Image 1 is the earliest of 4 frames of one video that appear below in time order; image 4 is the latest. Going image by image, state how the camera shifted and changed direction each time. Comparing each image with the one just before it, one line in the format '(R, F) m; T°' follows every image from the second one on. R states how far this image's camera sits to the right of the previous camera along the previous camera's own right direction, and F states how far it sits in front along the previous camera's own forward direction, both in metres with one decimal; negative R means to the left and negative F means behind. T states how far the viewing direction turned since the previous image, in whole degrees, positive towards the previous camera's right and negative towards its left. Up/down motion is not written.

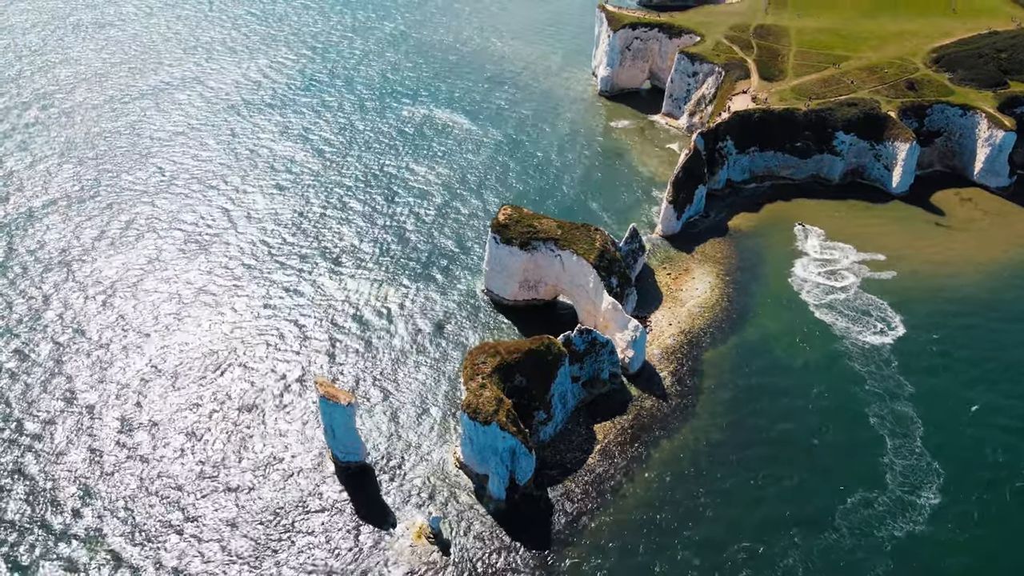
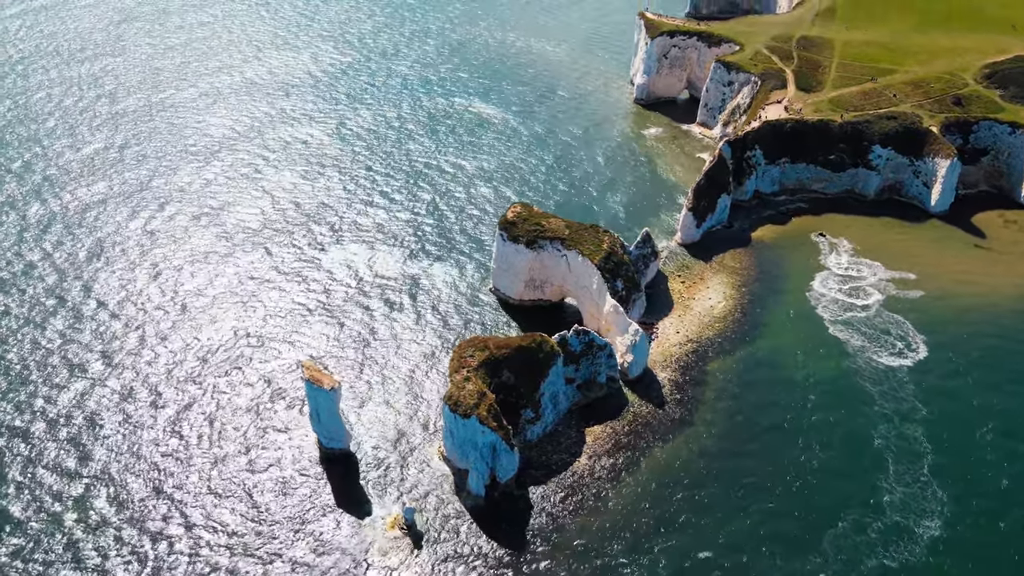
(+4.2, +0.8) m; -5°
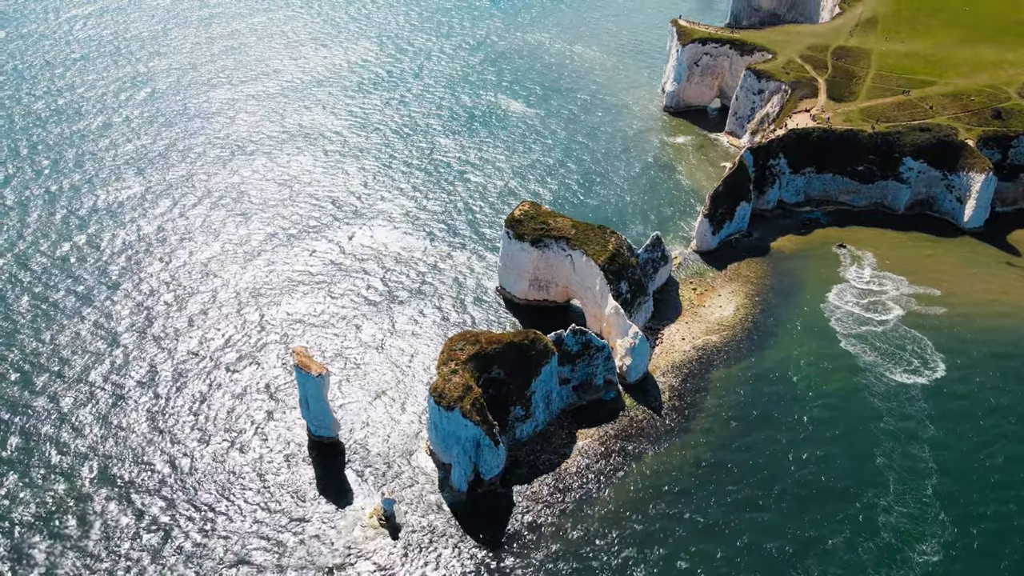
(+3.4, +0.8) m; -4°
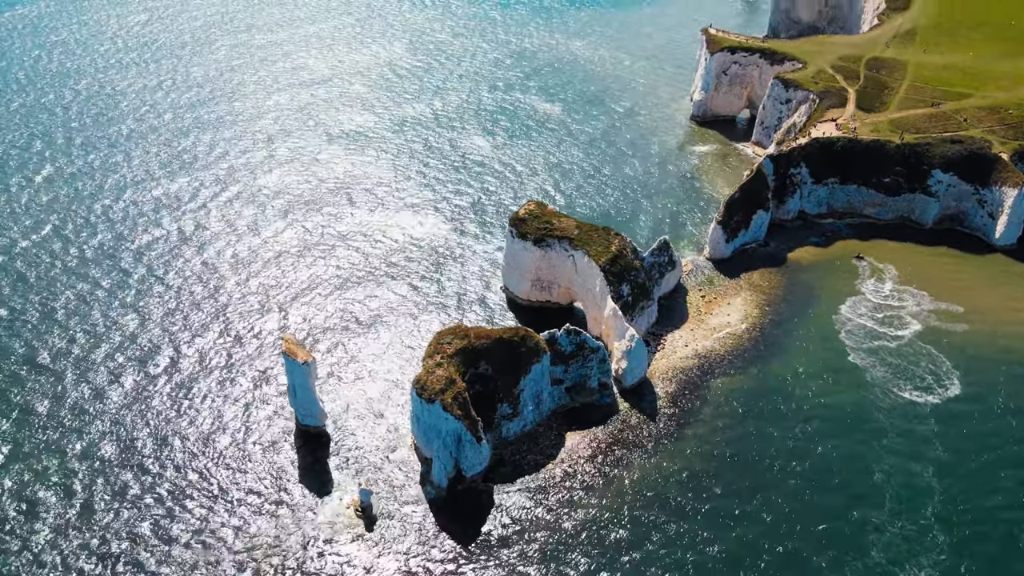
(+3.4, +0.8) m; -4°
